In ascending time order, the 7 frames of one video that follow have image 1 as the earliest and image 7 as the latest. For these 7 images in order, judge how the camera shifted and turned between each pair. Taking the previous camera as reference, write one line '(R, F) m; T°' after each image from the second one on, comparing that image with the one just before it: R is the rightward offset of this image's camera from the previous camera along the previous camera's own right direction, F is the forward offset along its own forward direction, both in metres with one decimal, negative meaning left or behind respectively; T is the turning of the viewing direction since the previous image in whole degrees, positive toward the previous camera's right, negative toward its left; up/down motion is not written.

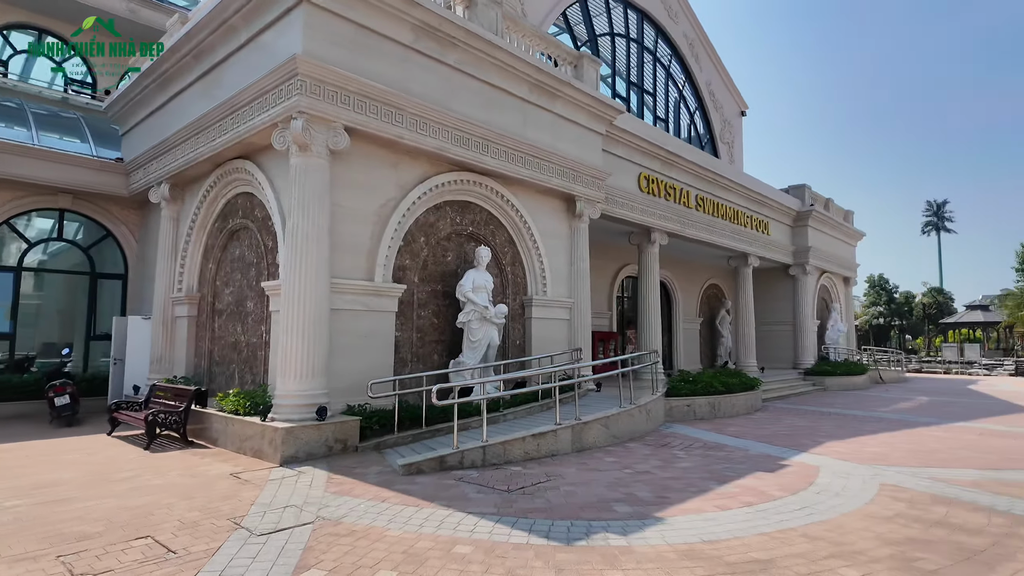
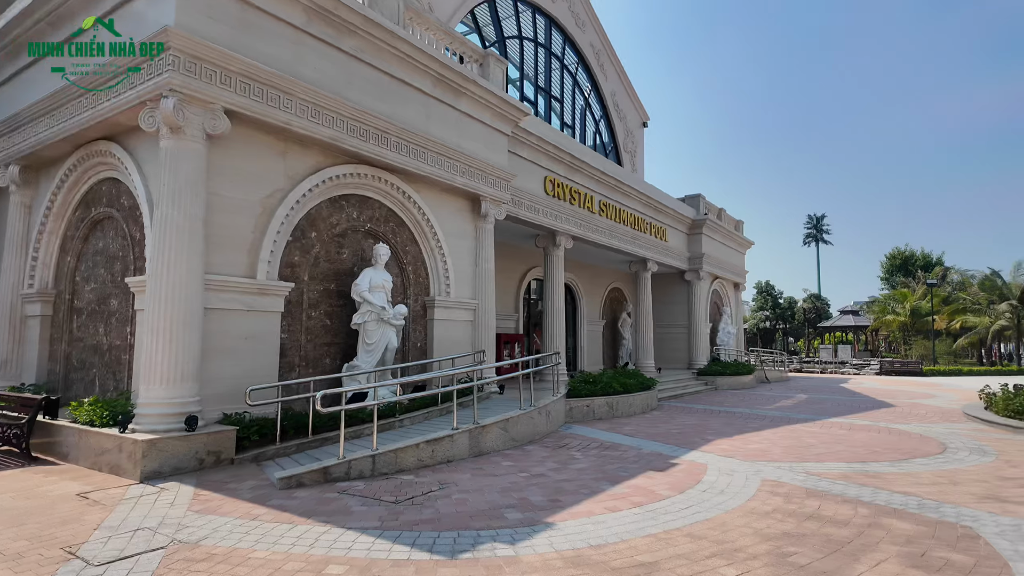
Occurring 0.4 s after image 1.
(+0.2, +0.2) m; +8°
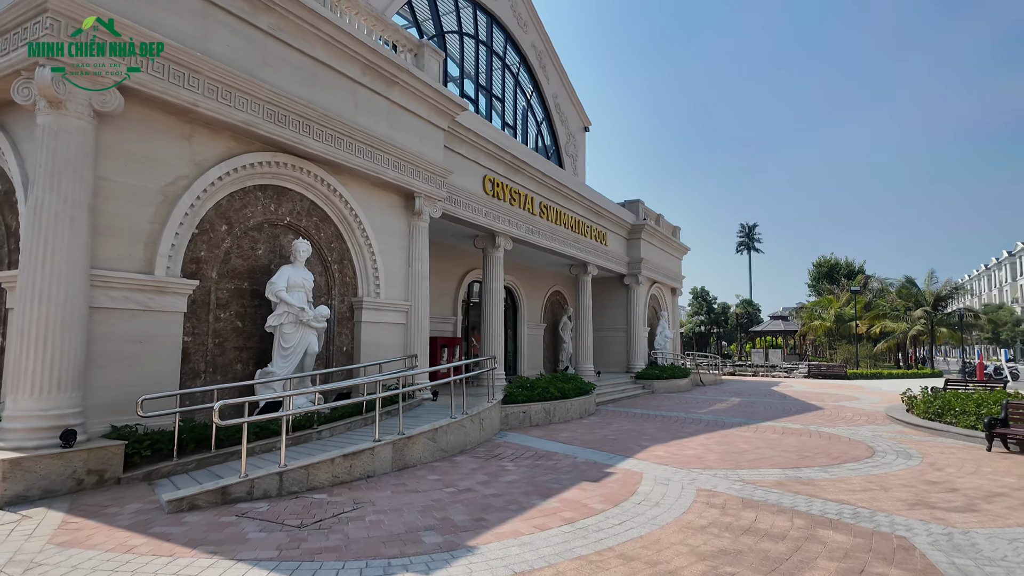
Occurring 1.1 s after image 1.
(+0.2, +0.4) m; +5°
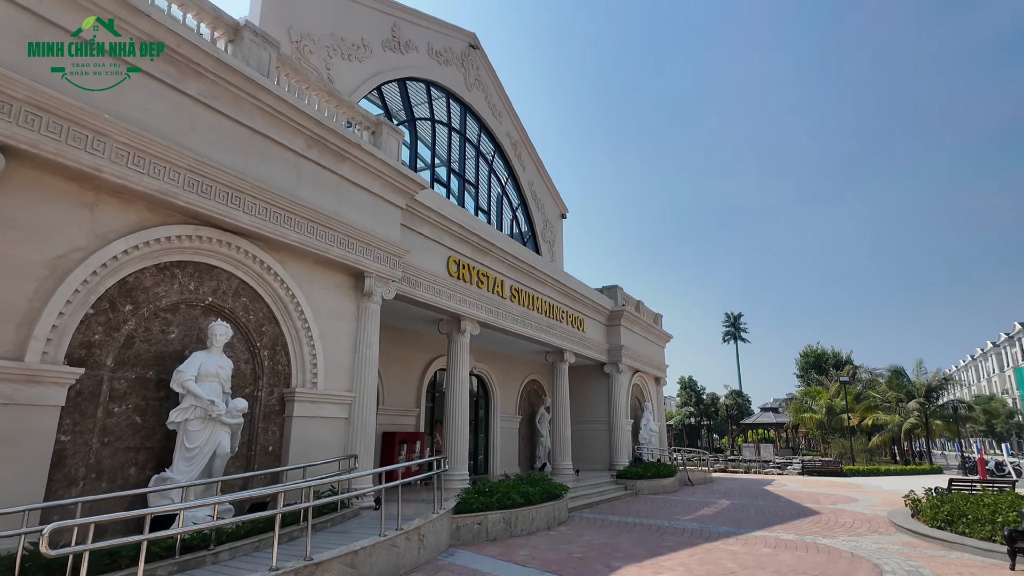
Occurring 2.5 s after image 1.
(+0.5, +0.9) m; +1°
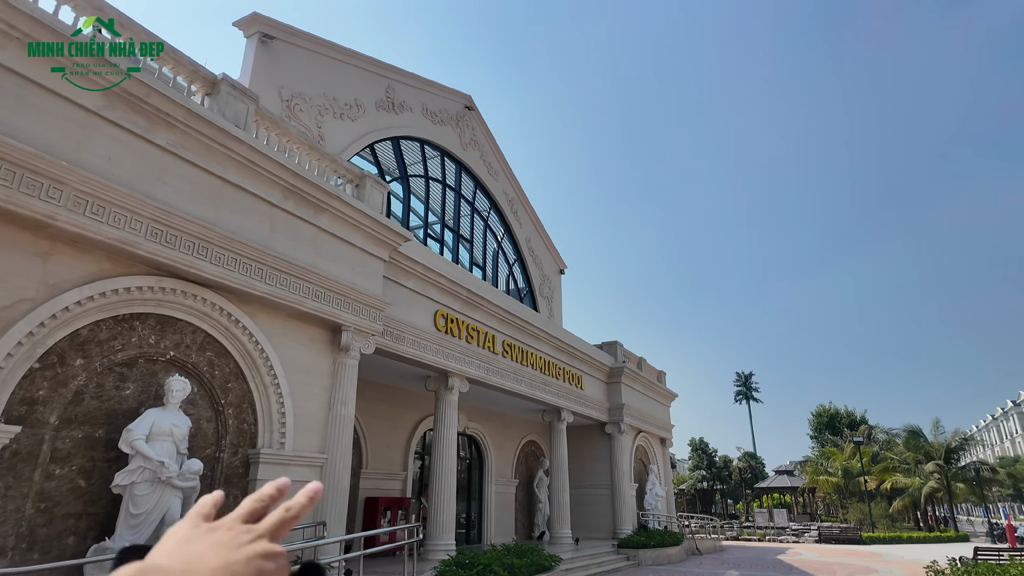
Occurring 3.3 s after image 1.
(+0.4, +0.3) m; -1°
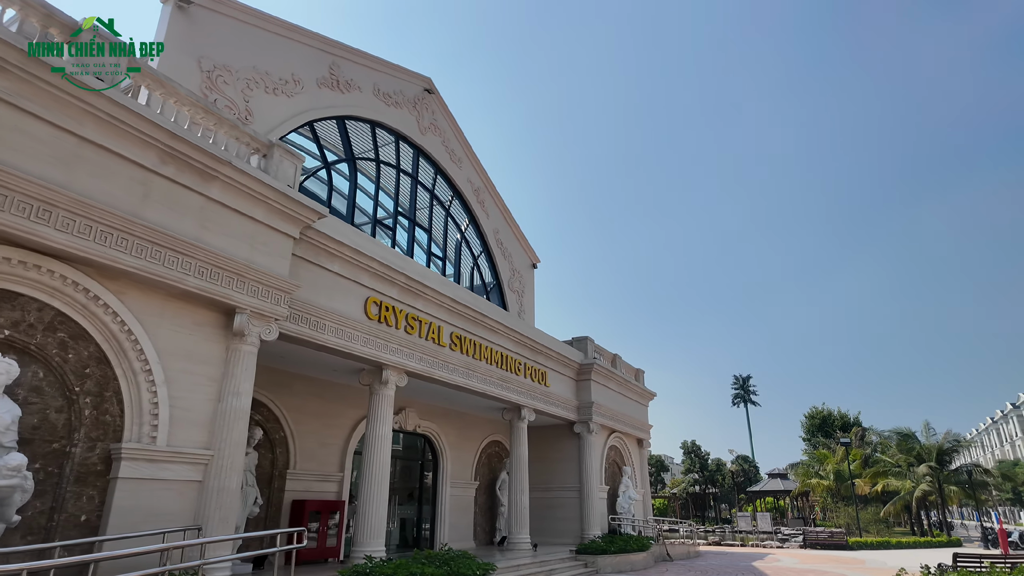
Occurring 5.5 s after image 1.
(+1.2, +0.9) m; 0°
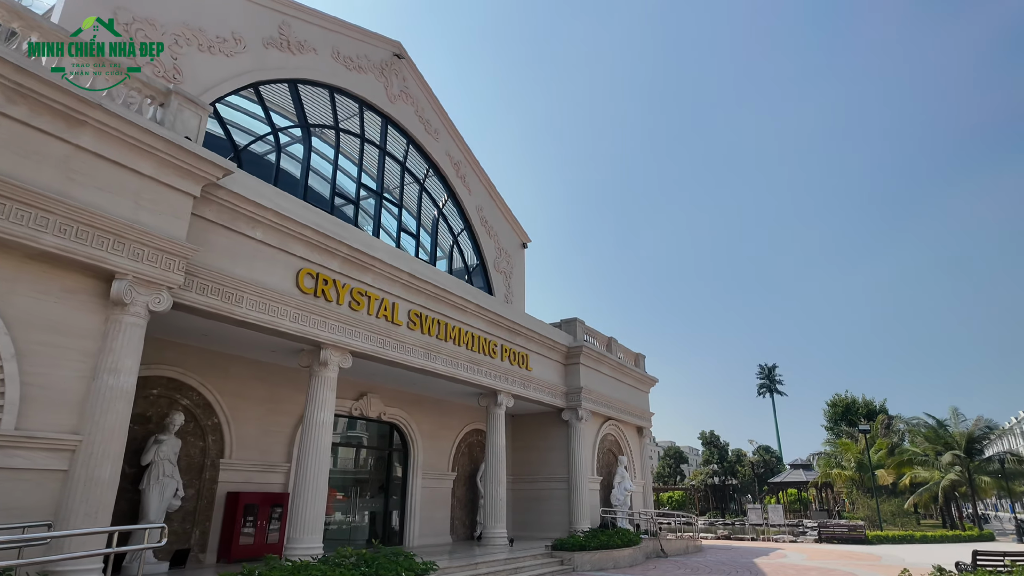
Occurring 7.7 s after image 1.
(+1.3, +1.2) m; -2°
